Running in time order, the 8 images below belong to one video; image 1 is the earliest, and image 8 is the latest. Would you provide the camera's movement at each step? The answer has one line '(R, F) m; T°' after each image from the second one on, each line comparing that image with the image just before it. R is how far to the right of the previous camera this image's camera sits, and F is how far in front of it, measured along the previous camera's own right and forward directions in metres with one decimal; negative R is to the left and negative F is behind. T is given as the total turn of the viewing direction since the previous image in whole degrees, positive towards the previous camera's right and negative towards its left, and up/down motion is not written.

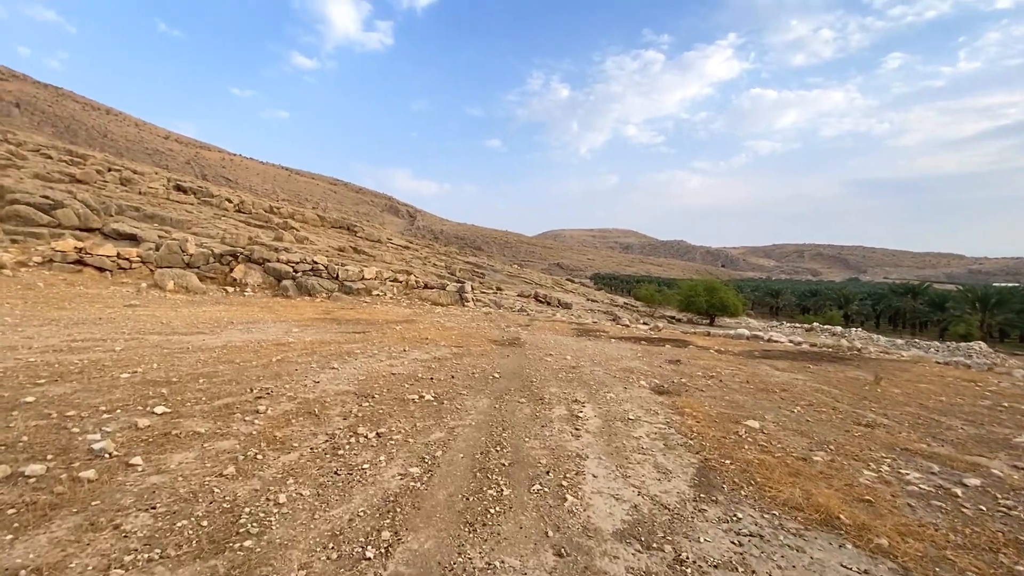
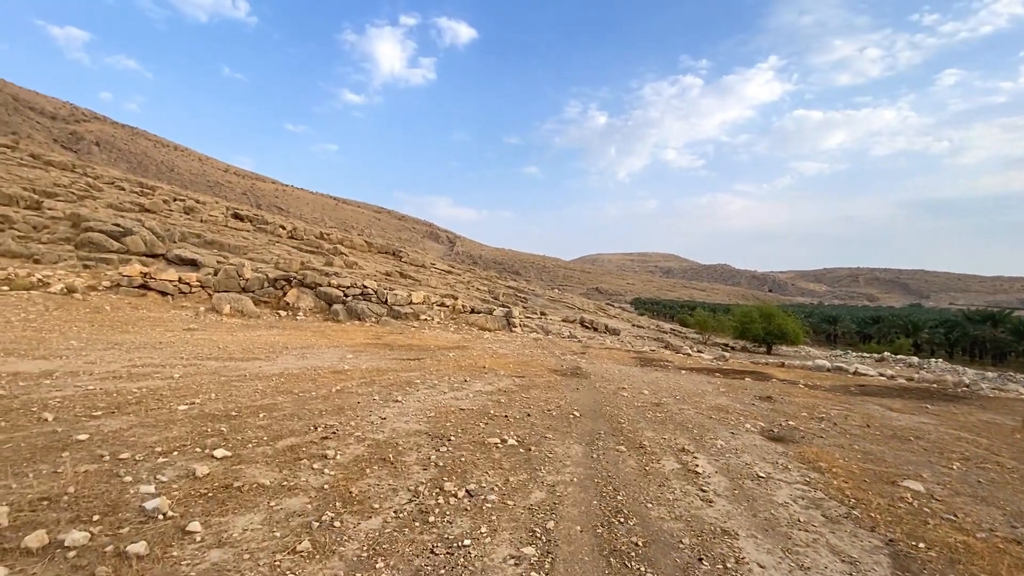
(-0.5, +0.6) m; -5°
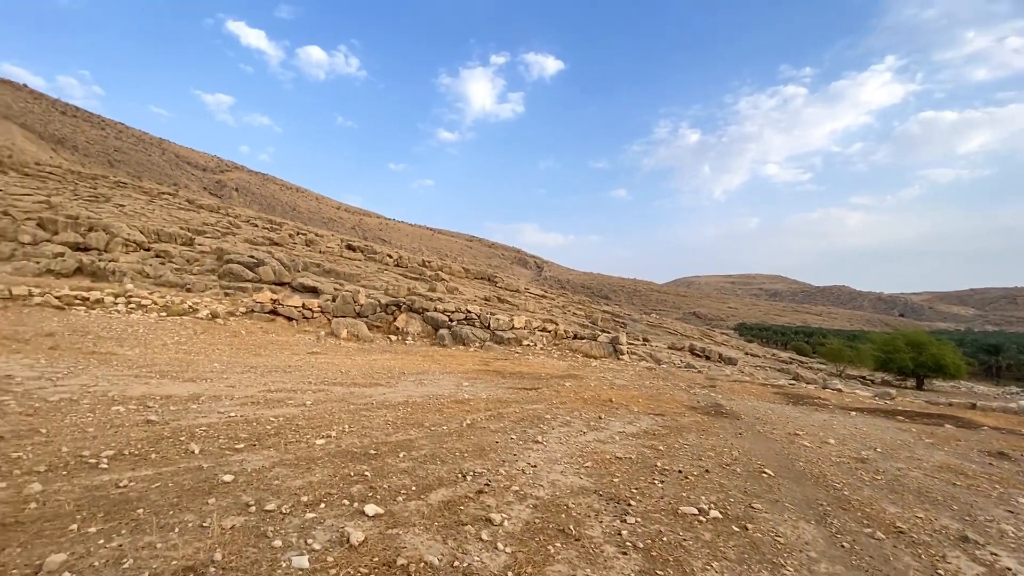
(-0.7, +0.7) m; -11°
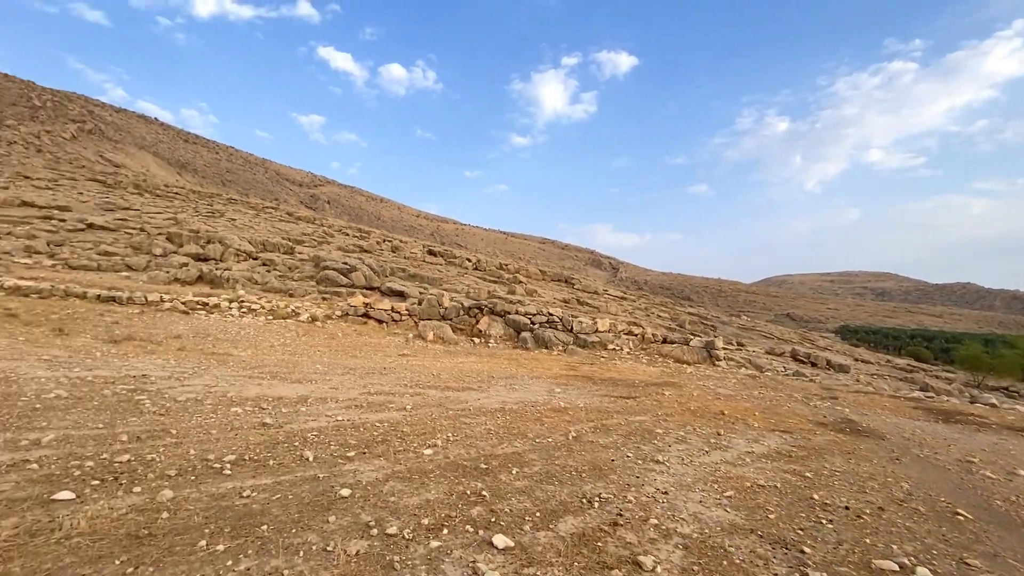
(-0.3, +0.3) m; -9°
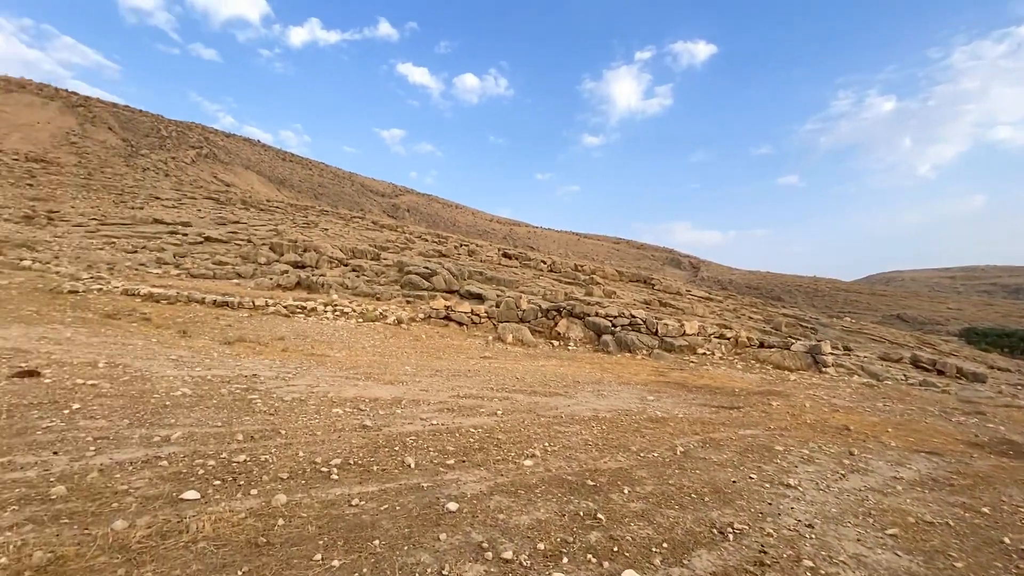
(-0.2, +0.2) m; -9°
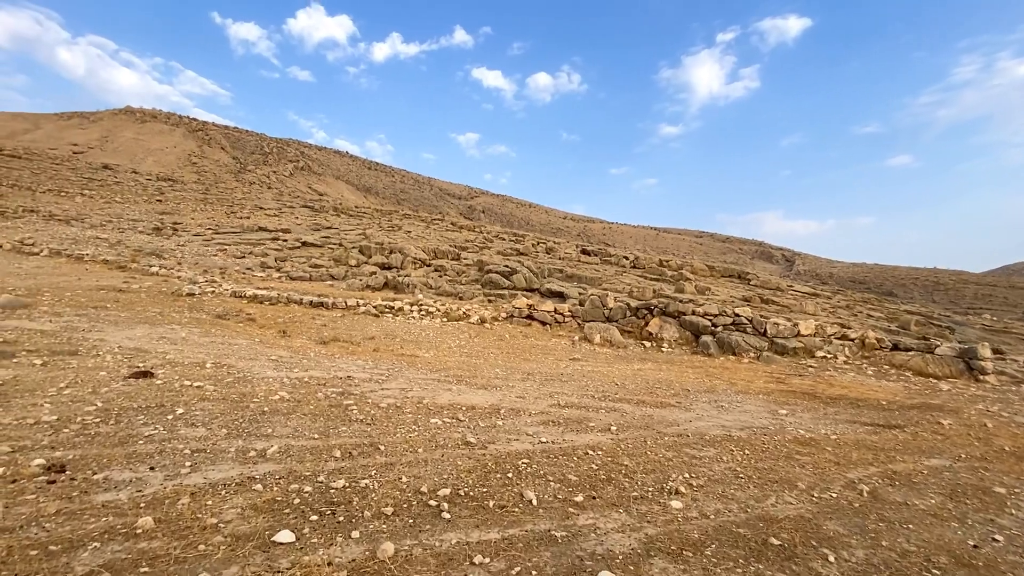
(-0.4, +0.7) m; -9°
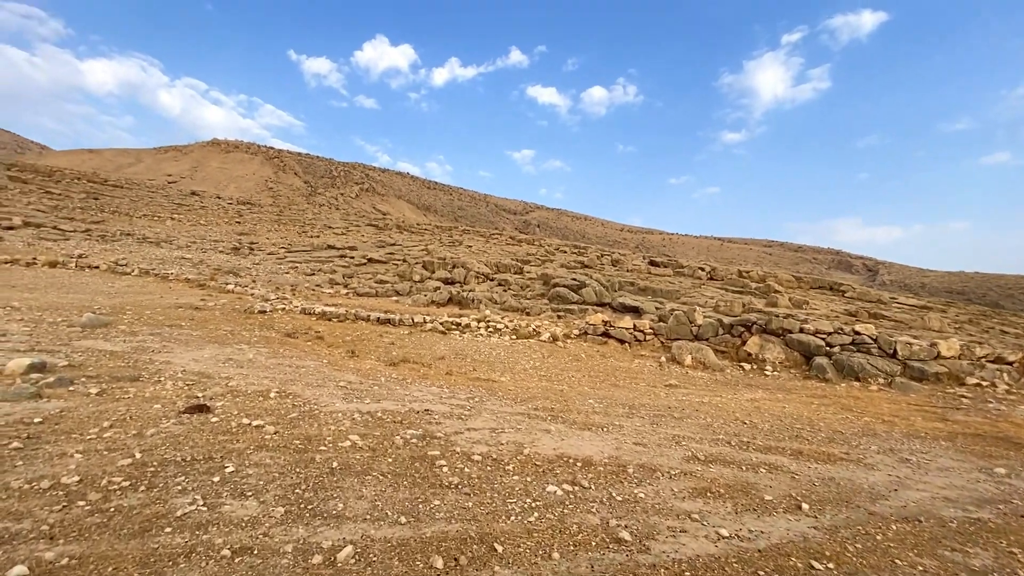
(-0.6, +1.2) m; -7°
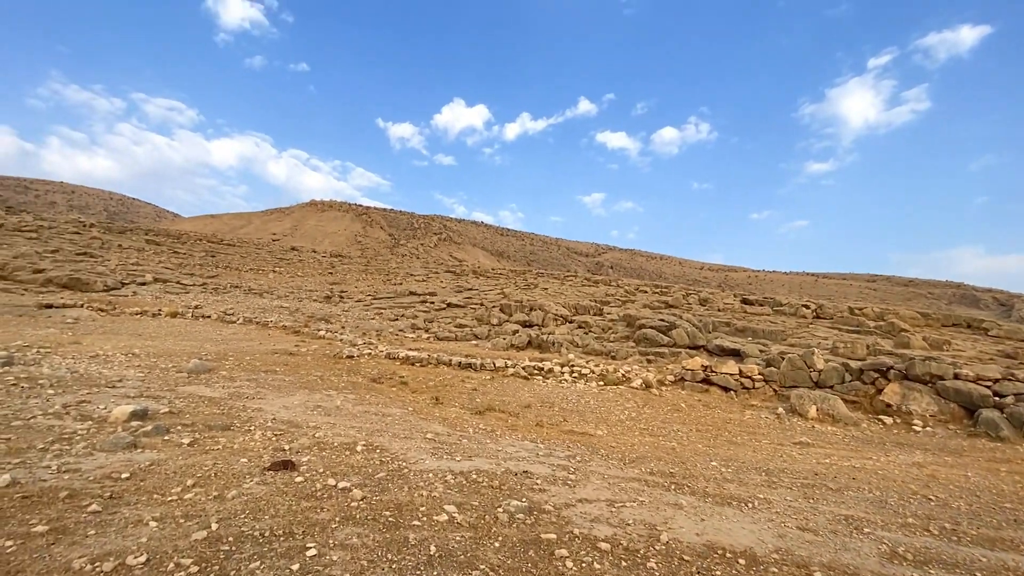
(-0.4, +0.7) m; -9°
